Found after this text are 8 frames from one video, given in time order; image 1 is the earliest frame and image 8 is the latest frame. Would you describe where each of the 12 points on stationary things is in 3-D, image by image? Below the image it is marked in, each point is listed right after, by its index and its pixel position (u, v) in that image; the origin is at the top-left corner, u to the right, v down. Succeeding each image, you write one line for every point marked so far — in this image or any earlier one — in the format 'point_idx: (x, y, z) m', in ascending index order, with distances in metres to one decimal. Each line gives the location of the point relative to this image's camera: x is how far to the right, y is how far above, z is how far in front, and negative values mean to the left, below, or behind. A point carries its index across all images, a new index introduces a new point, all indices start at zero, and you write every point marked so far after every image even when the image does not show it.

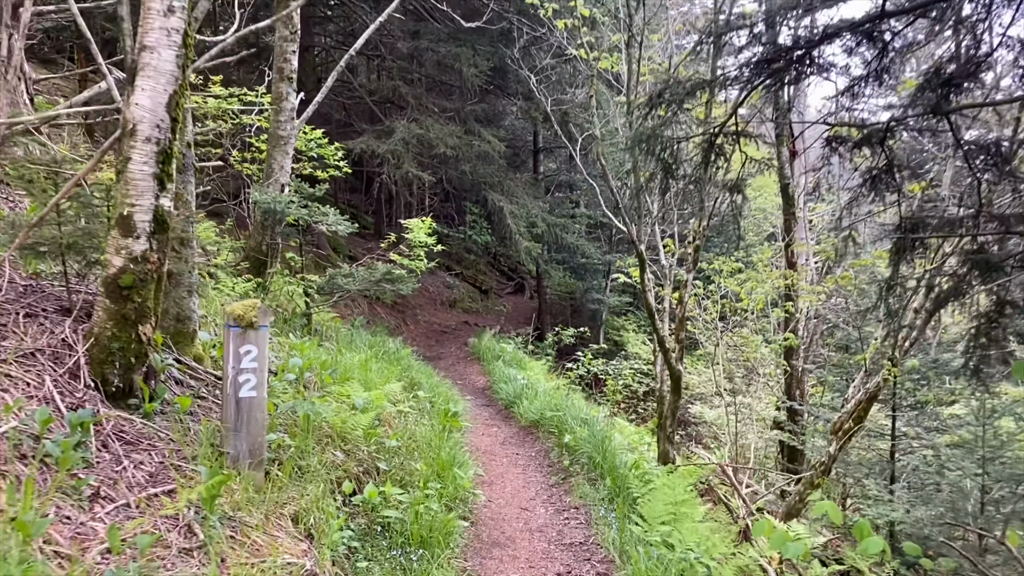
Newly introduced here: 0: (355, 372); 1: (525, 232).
0: (-1.0, -0.6, +5.2) m
1: (+0.2, +0.8, +10.6) m
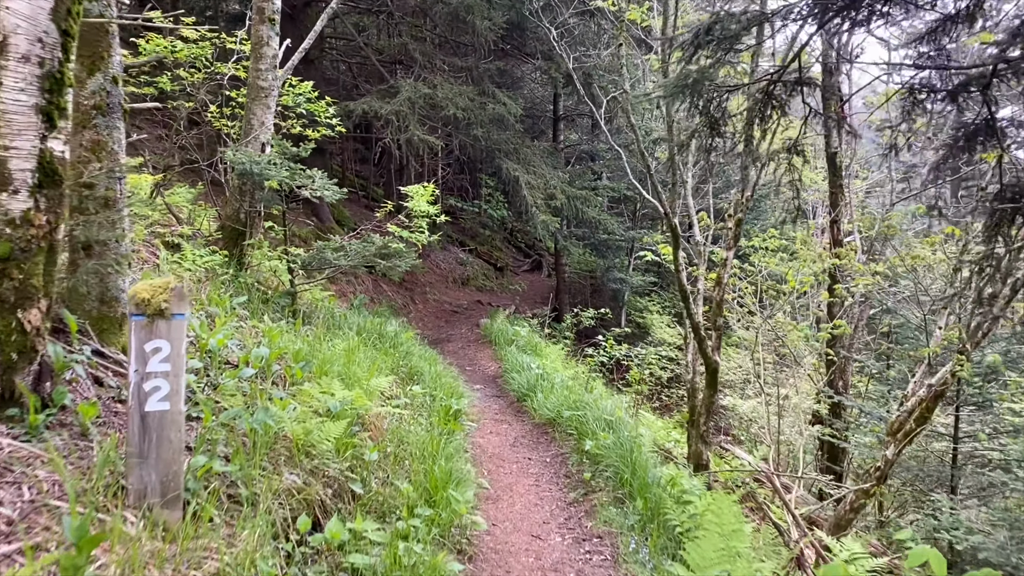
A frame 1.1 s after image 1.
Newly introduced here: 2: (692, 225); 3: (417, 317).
0: (-1.0, -0.4, +4.4) m
1: (+0.4, +1.0, +9.7) m
2: (+1.5, +0.5, +6.8) m
3: (-1.3, -0.4, +10.7) m
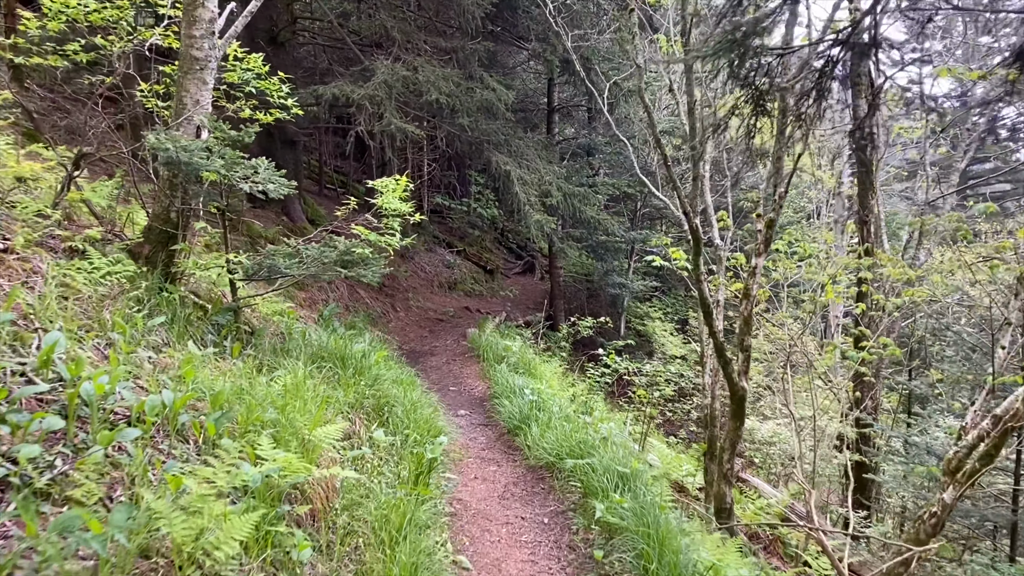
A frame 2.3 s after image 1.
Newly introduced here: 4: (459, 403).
0: (-1.0, -0.5, +3.4) m
1: (+0.3, +1.0, +8.7) m
2: (+1.5, +0.4, +5.8) m
3: (-1.4, -0.5, +9.6) m
4: (-0.4, -1.0, +6.6) m
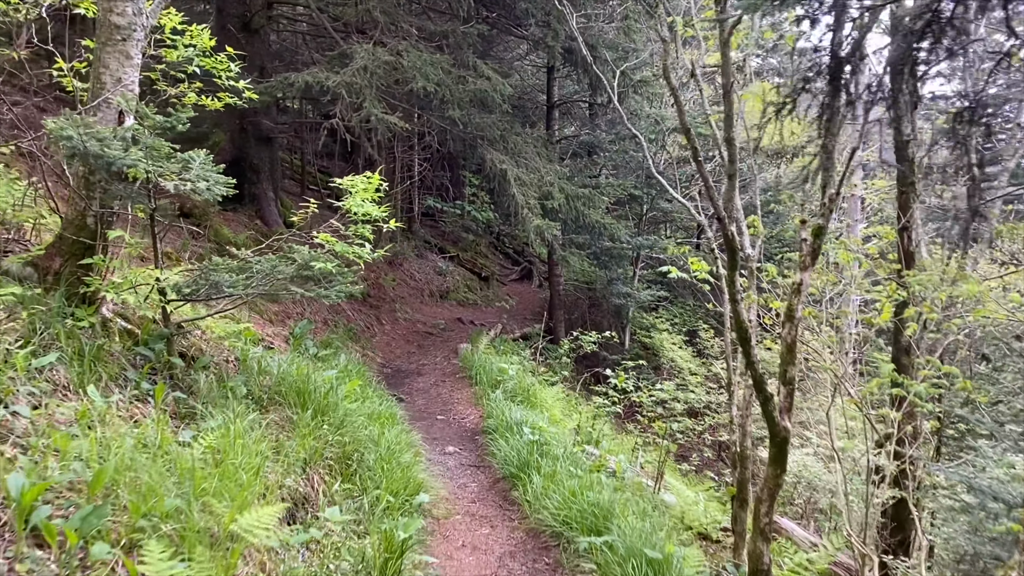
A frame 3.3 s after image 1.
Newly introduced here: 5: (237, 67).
0: (-1.0, -0.6, +2.5) m
1: (+0.2, +0.8, +7.8) m
2: (+1.4, +0.3, +4.9) m
3: (-1.5, -0.6, +8.7) m
4: (-0.5, -1.1, +5.7) m
5: (-1.5, +1.2, +4.4) m
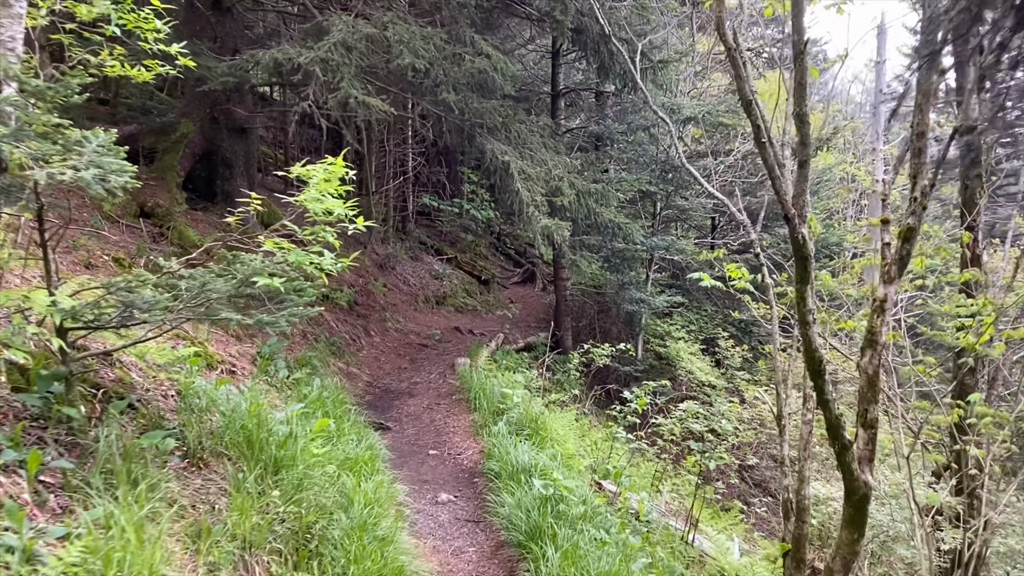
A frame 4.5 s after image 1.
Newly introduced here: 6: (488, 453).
0: (-1.0, -0.7, +1.5) m
1: (+0.3, +0.8, +6.9) m
2: (+1.5, +0.3, +4.0) m
3: (-1.4, -0.7, +7.8) m
4: (-0.4, -1.1, +4.8) m
5: (-1.5, +1.1, +3.5) m
6: (-0.1, -1.0, +4.9) m
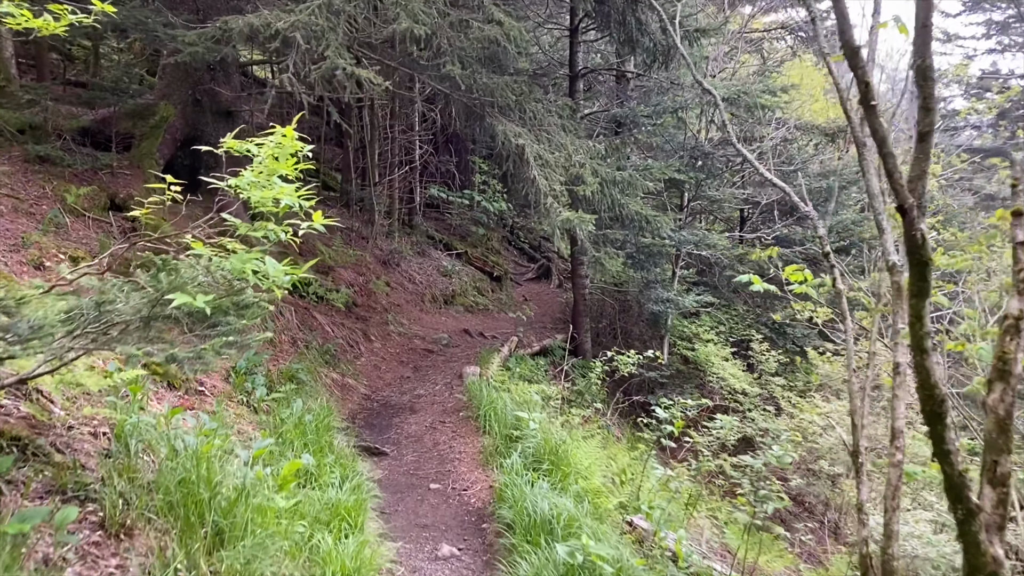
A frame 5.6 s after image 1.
0: (-1.0, -0.8, +0.7) m
1: (+0.4, +0.7, +6.0) m
2: (+1.5, +0.2, +3.1) m
3: (-1.3, -0.7, +7.0) m
4: (-0.3, -1.2, +3.9) m
5: (-1.4, +1.1, +2.6) m
6: (-0.1, -1.1, +4.1) m
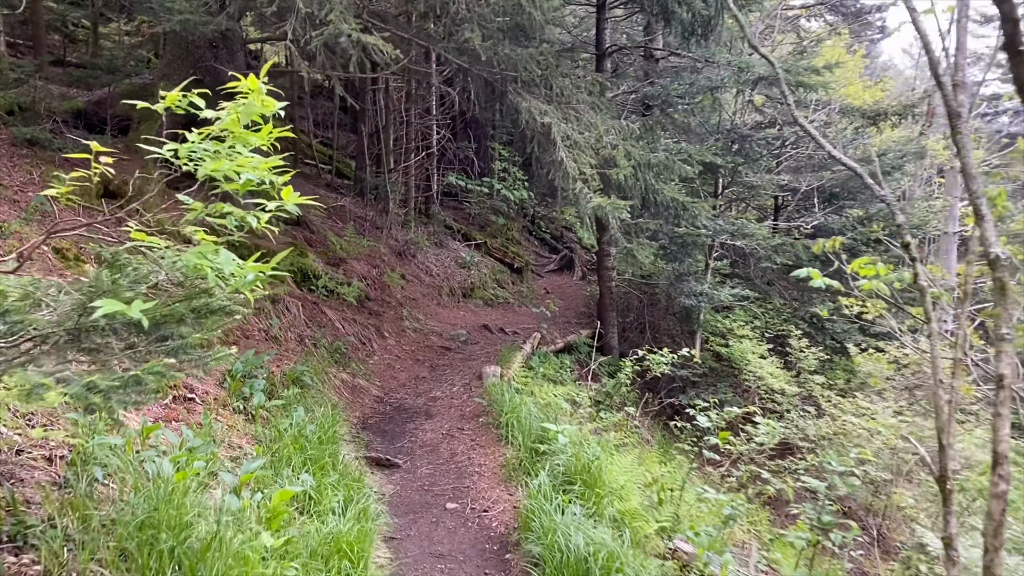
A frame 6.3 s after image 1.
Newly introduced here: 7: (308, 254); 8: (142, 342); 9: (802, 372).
0: (-0.9, -0.8, +0.2) m
1: (+0.6, +0.8, +5.5) m
2: (+1.6, +0.2, +2.5) m
3: (-1.1, -0.7, +6.5) m
4: (-0.2, -1.2, +3.4) m
5: (-1.3, +1.1, +2.1) m
6: (+0.1, -1.0, +3.5) m
7: (-1.8, +0.3, +7.1) m
8: (-0.8, -0.1, +1.9) m
9: (+3.2, -0.9, +8.8) m
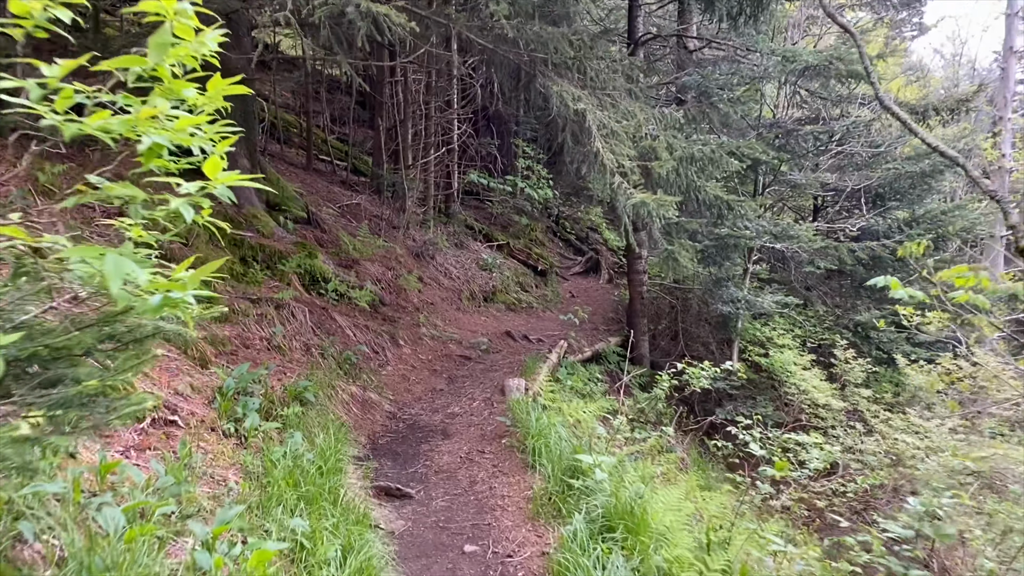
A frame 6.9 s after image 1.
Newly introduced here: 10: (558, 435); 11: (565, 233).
0: (-0.9, -0.8, -0.3) m
1: (+0.7, +0.7, +4.9) m
2: (+1.7, +0.2, +1.9) m
3: (-0.9, -0.7, +6.0) m
4: (-0.1, -1.2, +2.9) m
5: (-1.2, +1.1, +1.6) m
6: (+0.2, -1.1, +3.0) m
7: (-1.6, +0.3, +6.5) m
8: (-0.7, -0.1, +1.4) m
9: (+3.5, -1.0, +8.2) m
10: (+0.2, -0.8, +4.4) m
11: (+0.9, +0.9, +13.3) m
